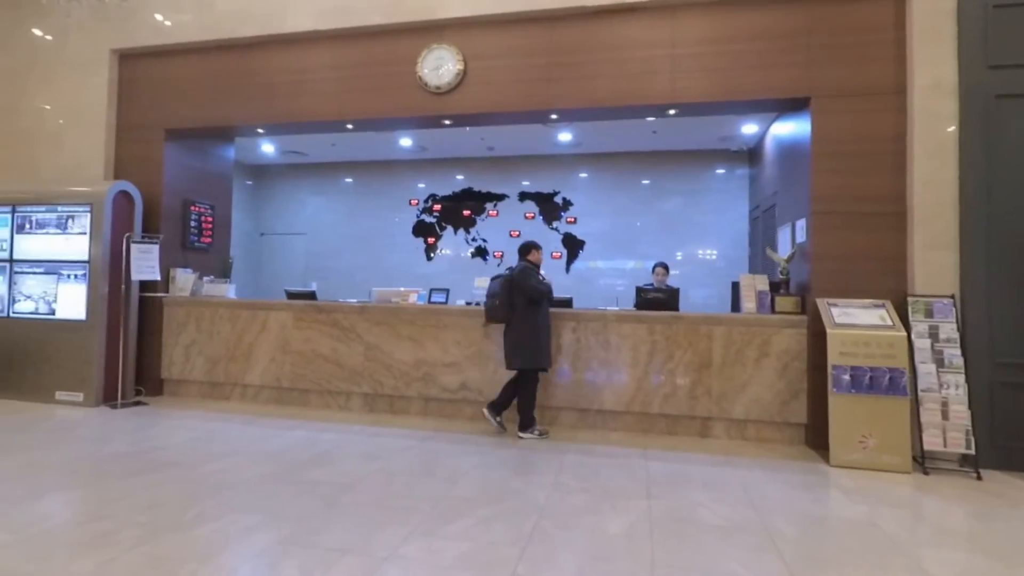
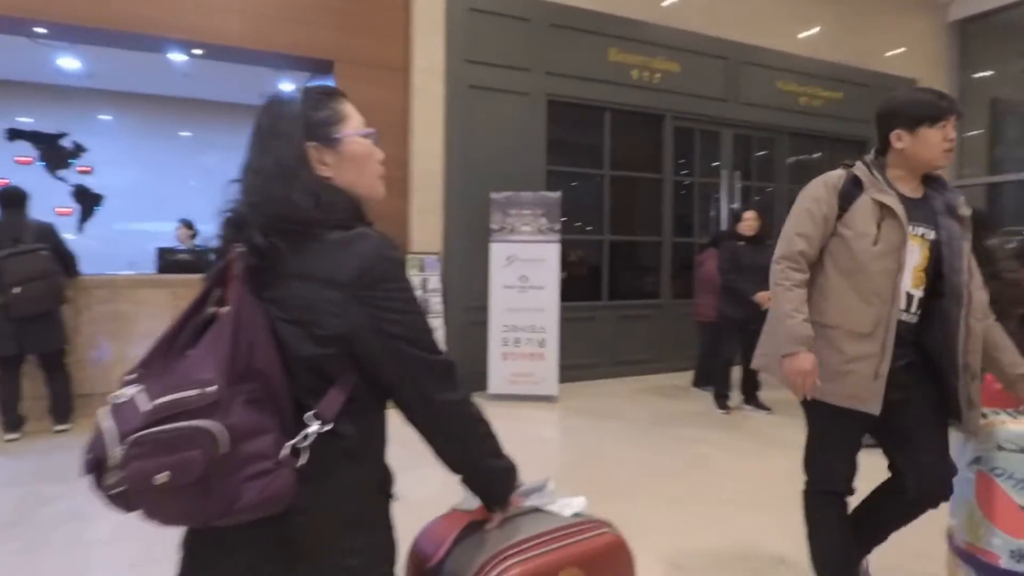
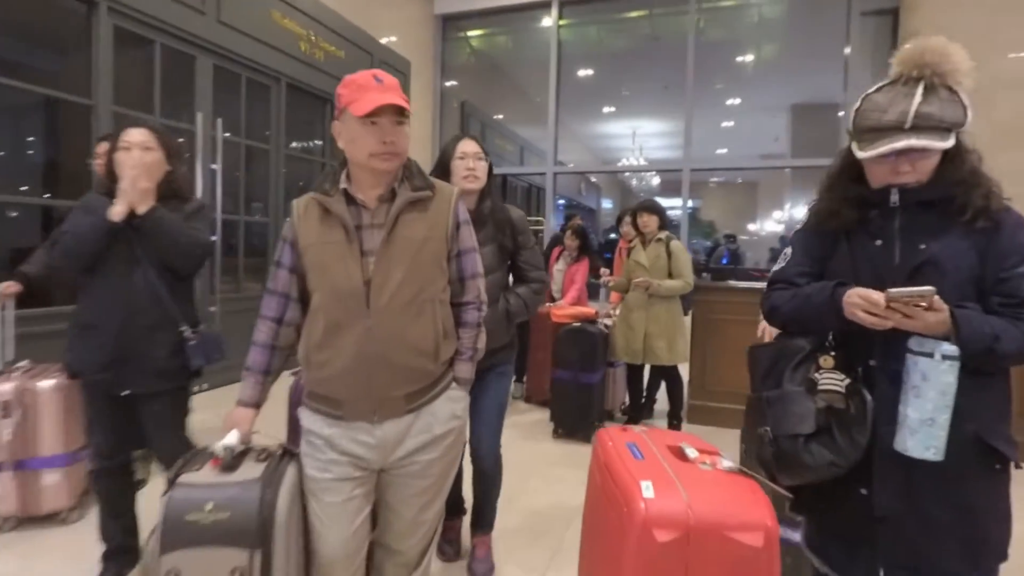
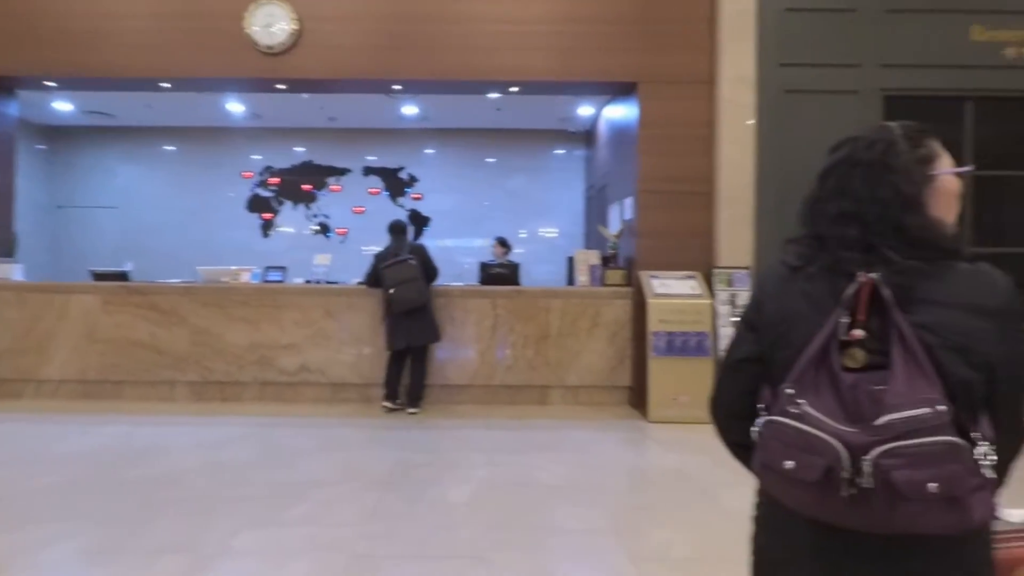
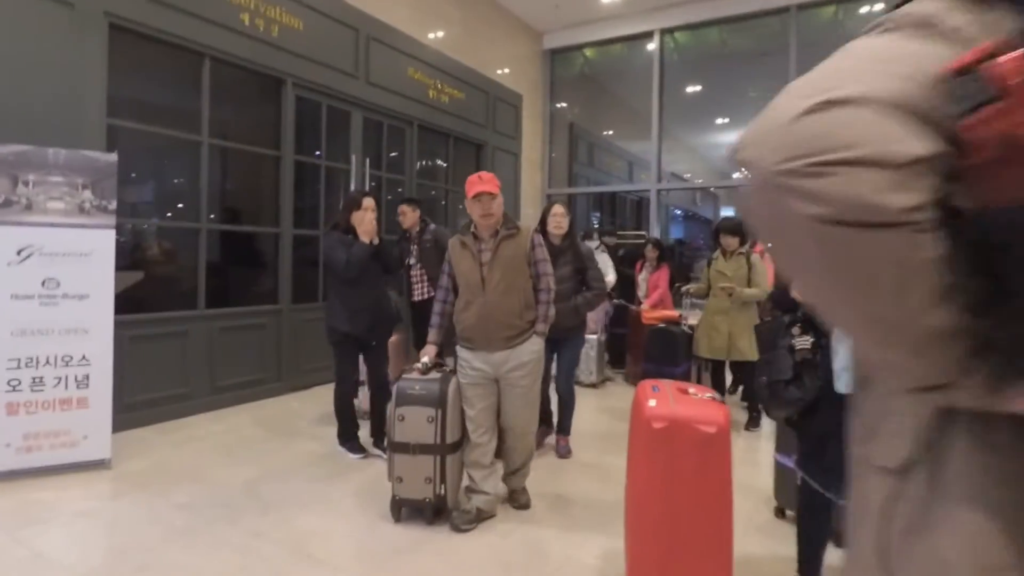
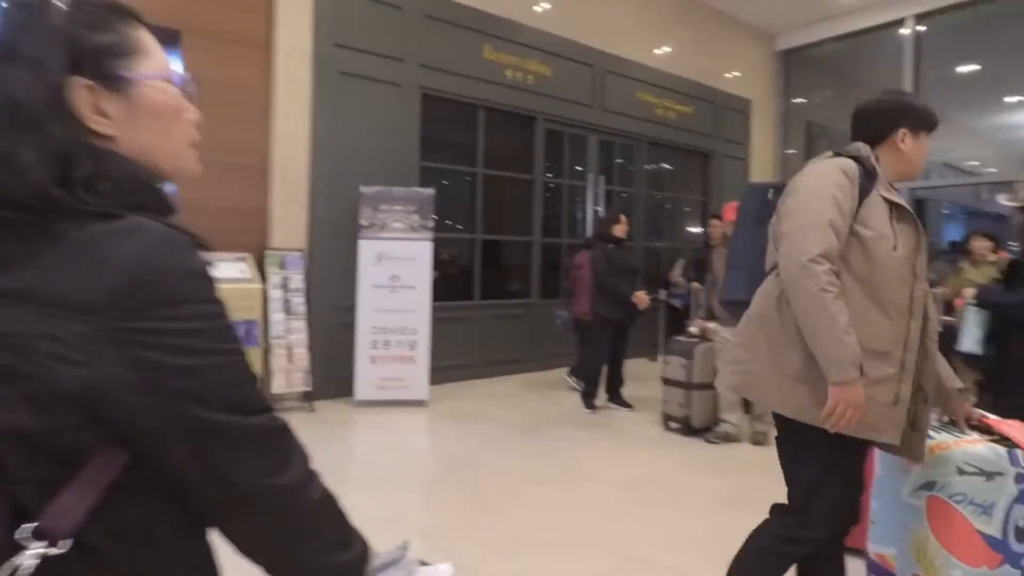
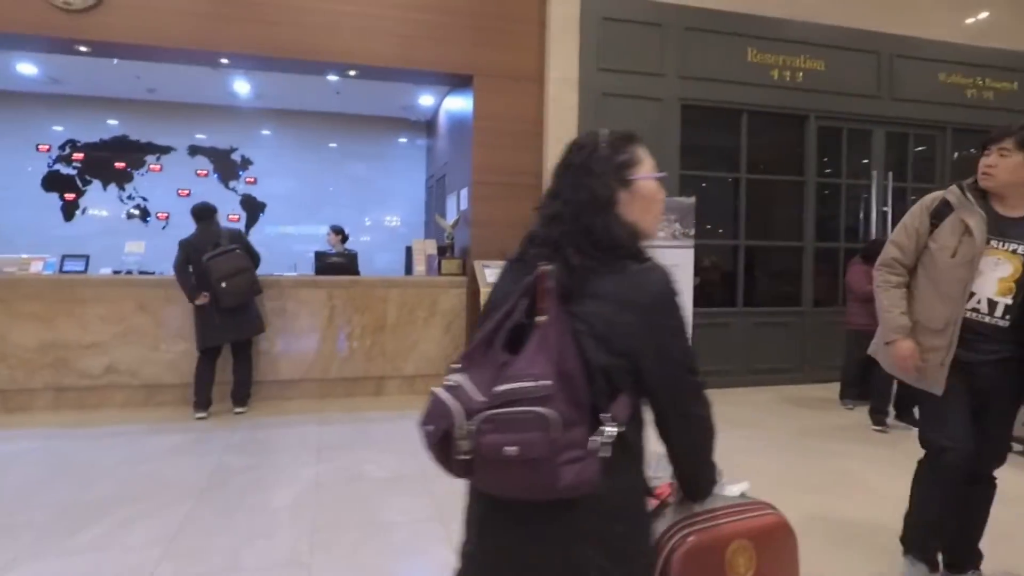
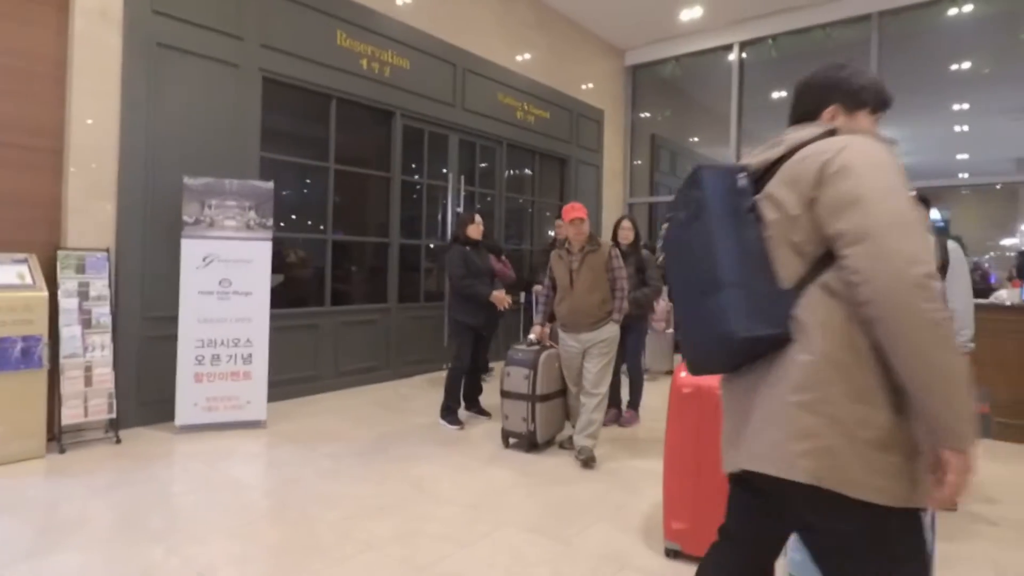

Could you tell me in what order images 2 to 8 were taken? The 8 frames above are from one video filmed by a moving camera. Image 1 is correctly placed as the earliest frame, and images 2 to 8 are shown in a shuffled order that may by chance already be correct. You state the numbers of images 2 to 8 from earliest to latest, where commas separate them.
4, 7, 2, 6, 8, 5, 3
